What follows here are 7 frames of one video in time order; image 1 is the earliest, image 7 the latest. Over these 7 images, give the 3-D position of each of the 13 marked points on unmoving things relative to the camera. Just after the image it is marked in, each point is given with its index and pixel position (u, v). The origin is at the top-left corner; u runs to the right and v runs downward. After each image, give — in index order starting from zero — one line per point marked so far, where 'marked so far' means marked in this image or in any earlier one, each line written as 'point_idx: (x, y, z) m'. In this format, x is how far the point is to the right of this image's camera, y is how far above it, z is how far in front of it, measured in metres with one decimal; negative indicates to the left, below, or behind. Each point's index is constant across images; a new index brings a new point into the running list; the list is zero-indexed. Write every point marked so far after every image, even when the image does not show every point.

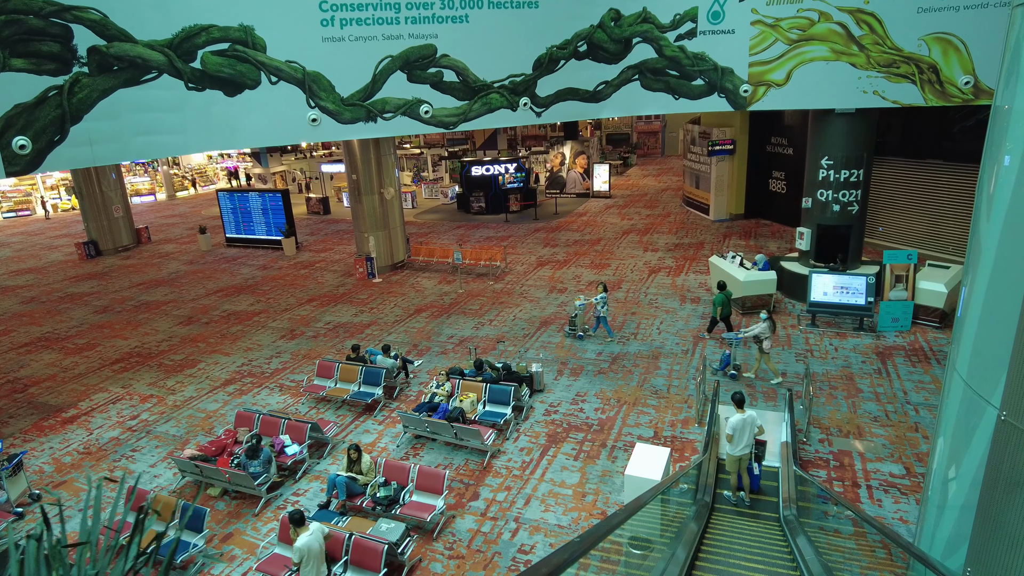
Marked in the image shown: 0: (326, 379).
0: (-3.3, -1.6, +11.6) m
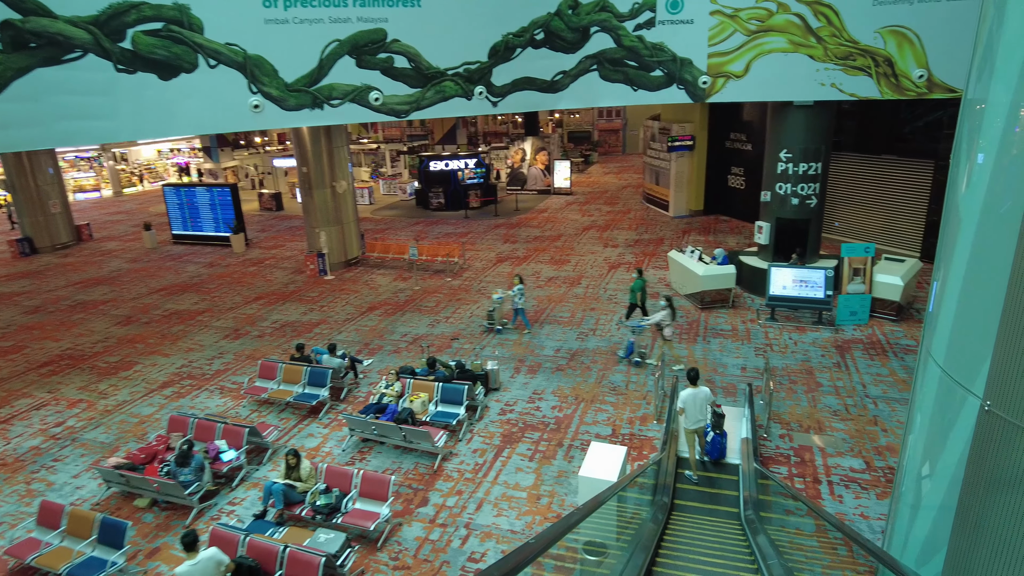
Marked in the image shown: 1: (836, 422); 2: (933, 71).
0: (-4.1, -1.5, +11.0) m
1: (+4.7, -1.9, +9.5) m
2: (+7.9, +4.1, +12.3) m
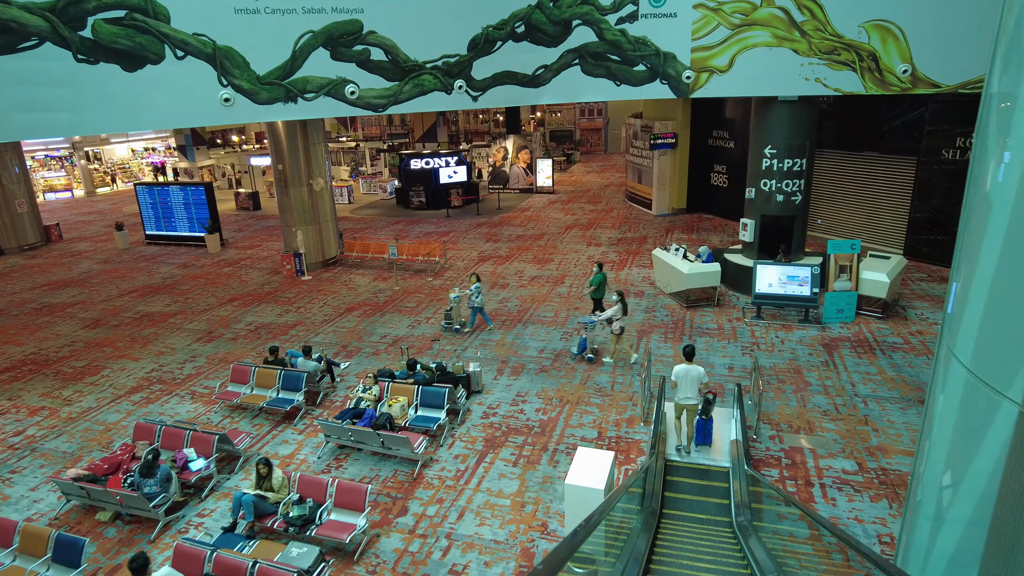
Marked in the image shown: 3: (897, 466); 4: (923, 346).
0: (-4.4, -1.6, +10.5) m
1: (+4.5, -1.9, +9.3) m
2: (+7.6, +4.2, +12.2) m
3: (+4.8, -2.2, +8.2) m
4: (+7.3, -1.0, +11.6) m
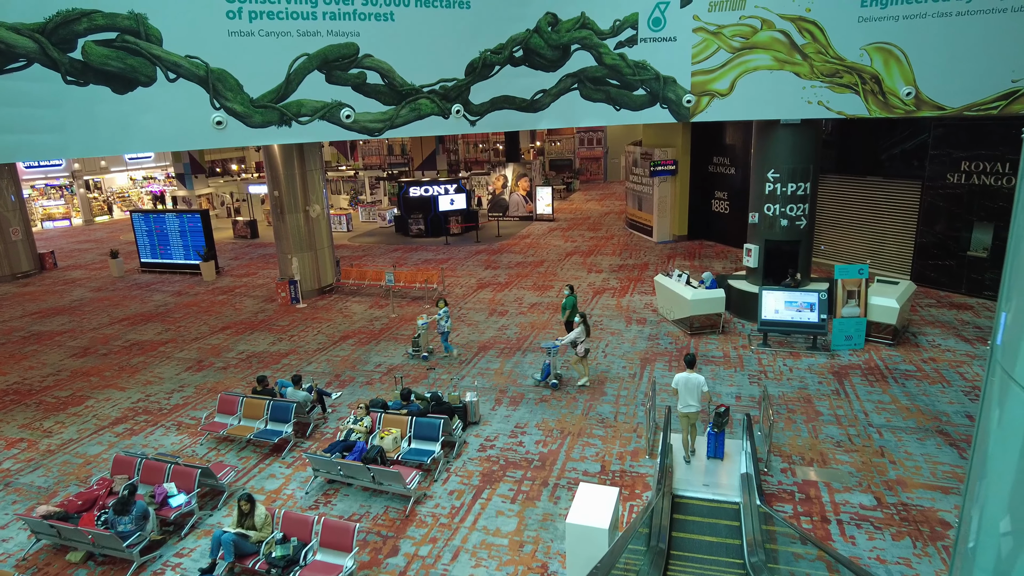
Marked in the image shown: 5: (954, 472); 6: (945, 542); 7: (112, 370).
0: (-4.4, -2.0, +10.1) m
1: (+4.4, -2.2, +8.8) m
2: (+7.5, +3.7, +12.0) m
3: (+4.8, -2.5, +7.7) m
4: (+7.3, -1.5, +11.2) m
5: (+5.6, -2.3, +8.3) m
6: (+4.7, -2.7, +7.0) m
7: (-8.2, -1.7, +13.4) m
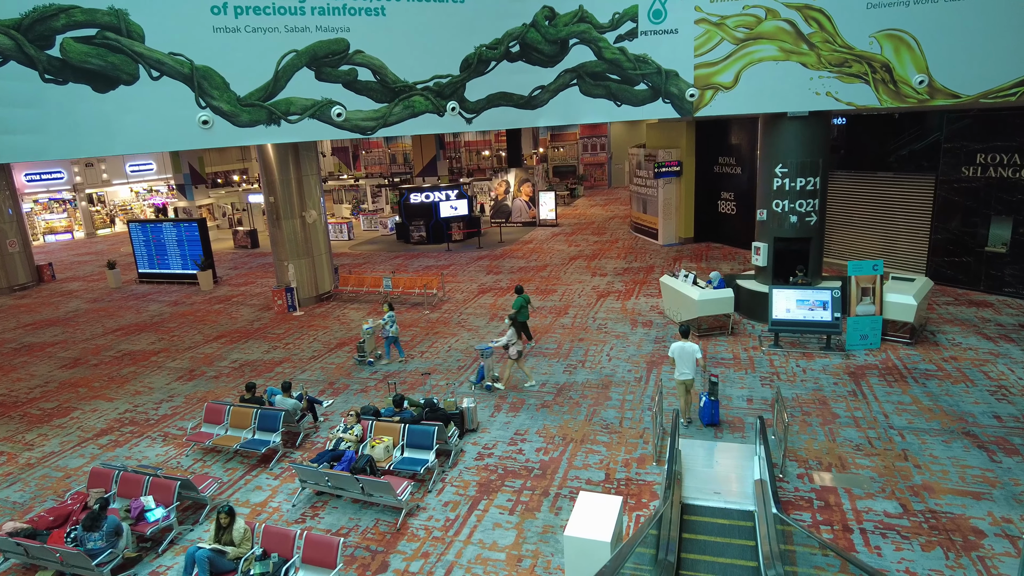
0: (-4.4, -2.0, +9.7) m
1: (+4.4, -2.2, +8.3) m
2: (+7.5, +3.8, +11.5) m
3: (+4.8, -2.4, +7.2) m
4: (+7.3, -1.4, +10.7) m
5: (+5.6, -2.2, +7.7) m
6: (+4.6, -2.6, +6.4) m
7: (-8.2, -1.8, +13.0) m
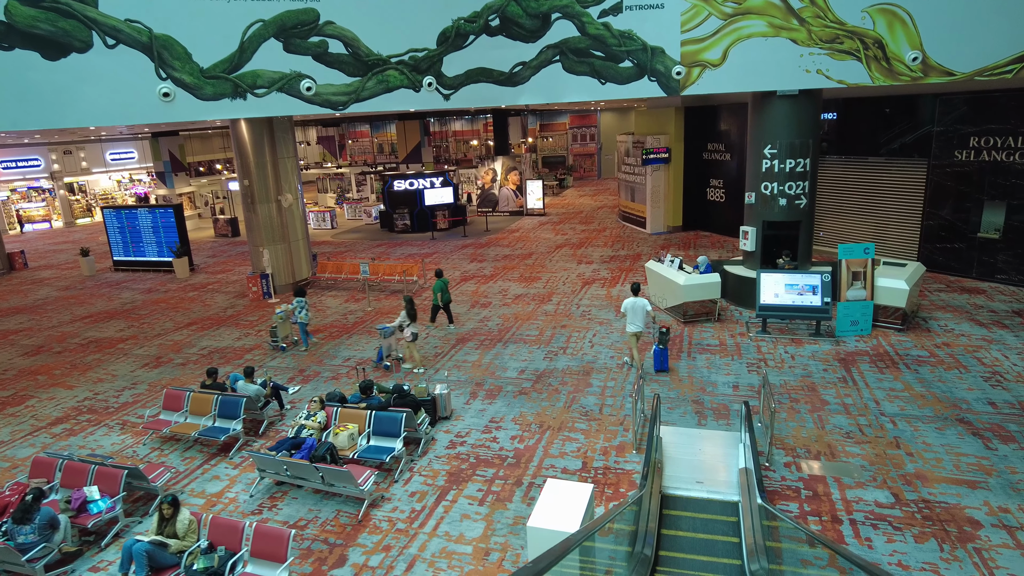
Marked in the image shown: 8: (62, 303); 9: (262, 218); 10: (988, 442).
0: (-4.8, -1.8, +9.2) m
1: (+4.1, -1.9, +7.9) m
2: (+7.1, +4.0, +11.1) m
3: (+4.5, -2.2, +6.8) m
4: (+7.0, -1.1, +10.3) m
5: (+5.3, -2.0, +7.4) m
6: (+4.3, -2.4, +6.1) m
7: (-8.6, -1.5, +12.5) m
8: (-12.4, -0.4, +18.0) m
9: (-6.3, +1.8, +16.4) m
10: (+5.7, -1.8, +7.8) m
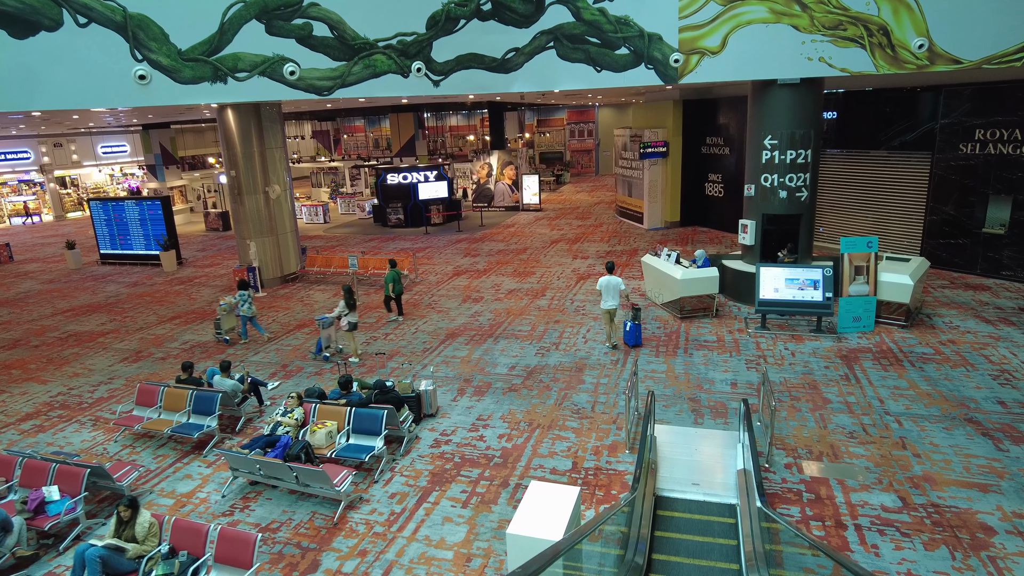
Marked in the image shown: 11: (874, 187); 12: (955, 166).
0: (-4.9, -1.6, +8.8) m
1: (+3.9, -1.8, +7.5) m
2: (+7.0, +4.1, +10.8) m
3: (+4.3, -2.1, +6.4) m
4: (+6.8, -1.0, +9.9) m
5: (+5.1, -1.9, +7.0) m
6: (+4.2, -2.3, +5.7) m
7: (-8.7, -1.4, +12.0) m
8: (-12.6, -0.2, +17.5) m
9: (-6.4, +1.9, +16.0) m
10: (+5.5, -1.8, +7.4) m
11: (+9.1, +2.5, +16.3) m
12: (+9.8, +2.7, +14.4) m
